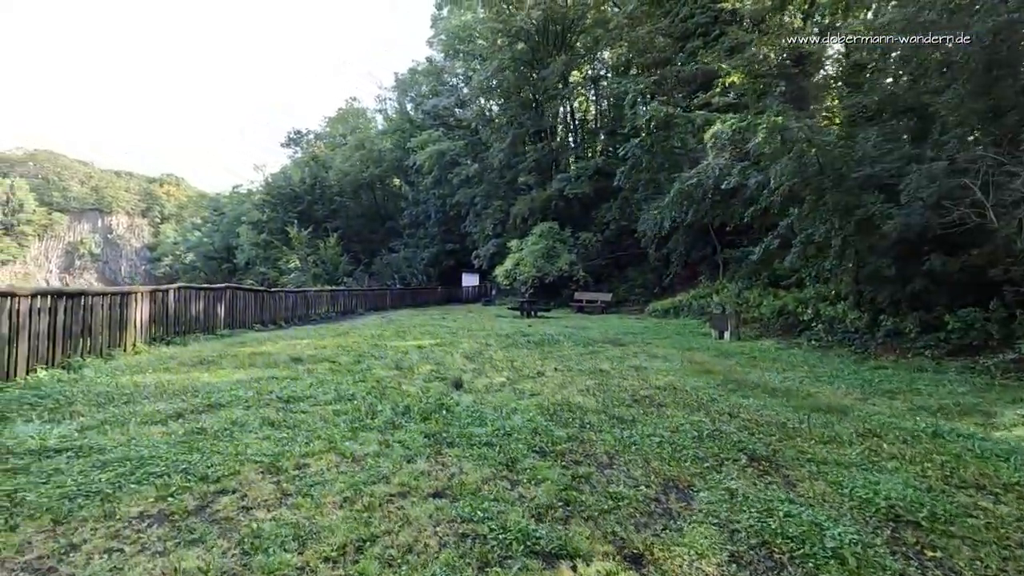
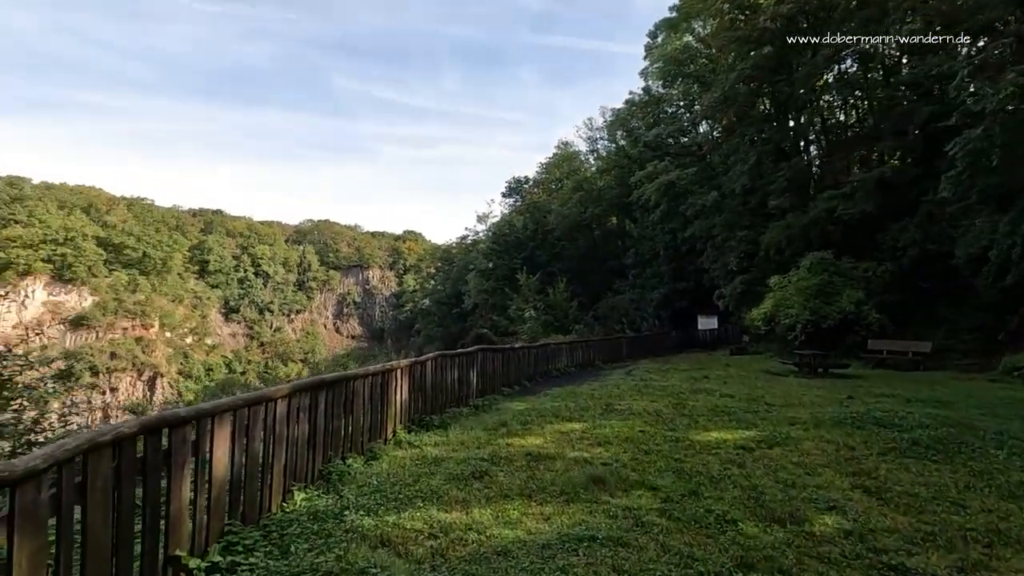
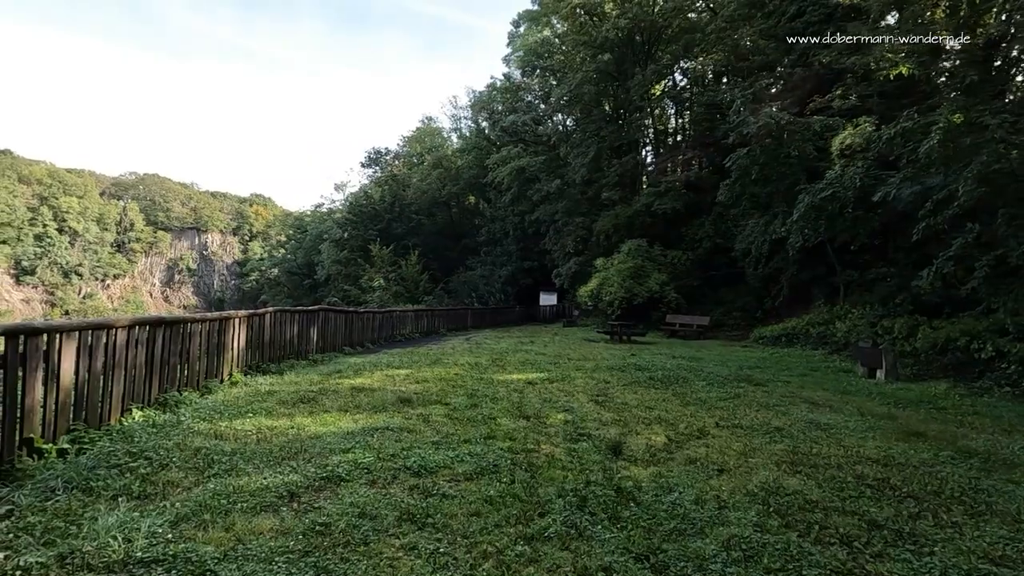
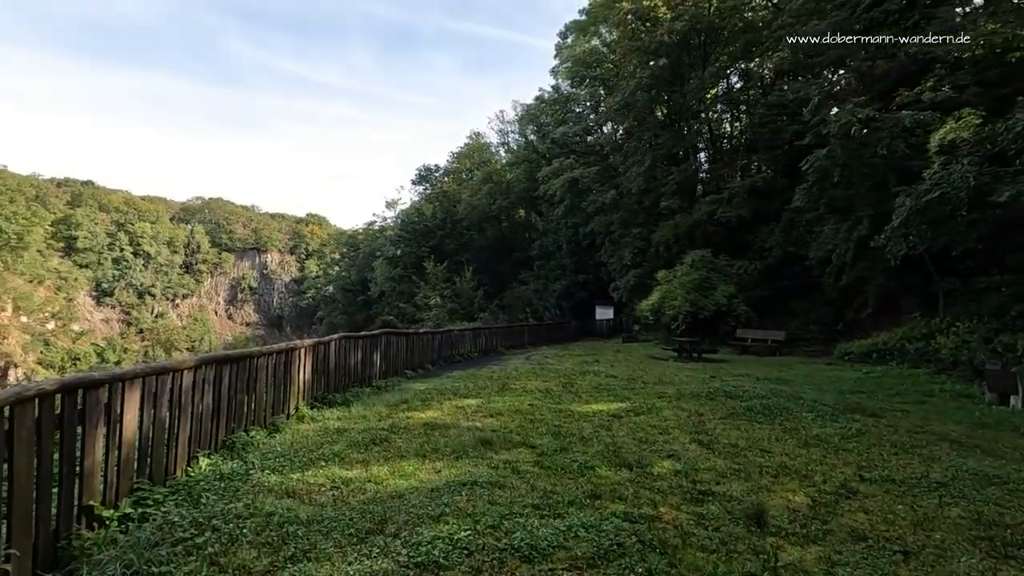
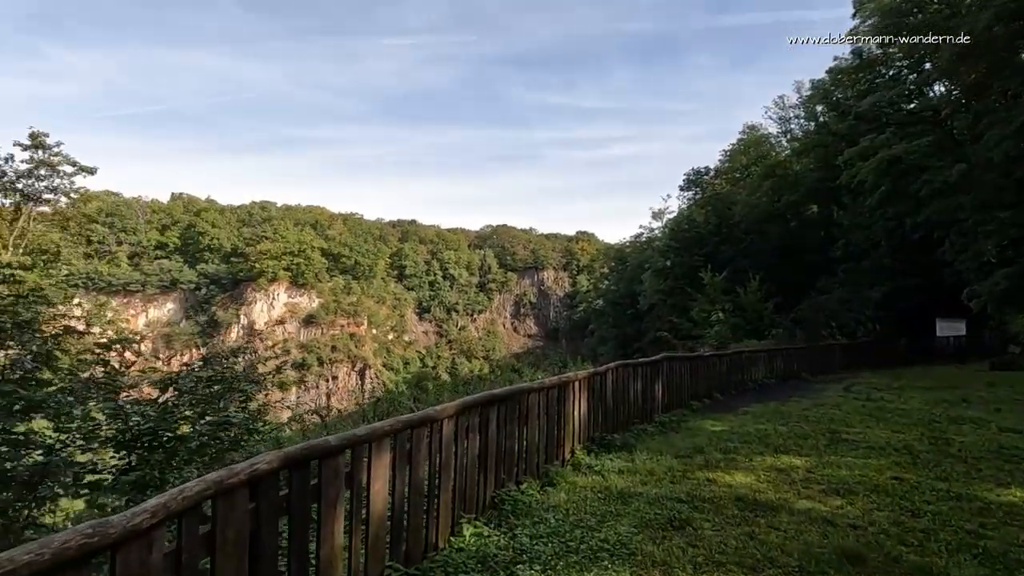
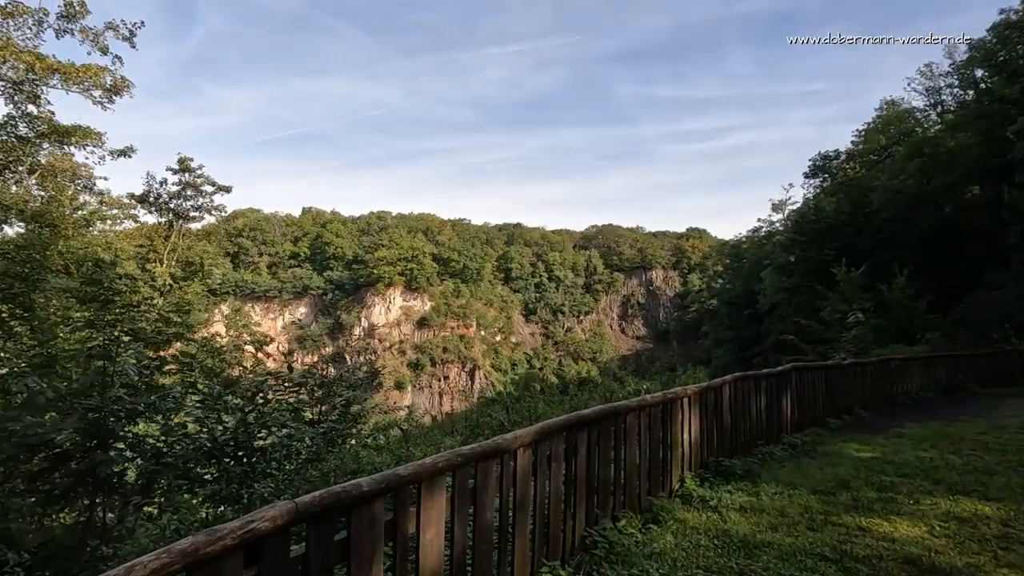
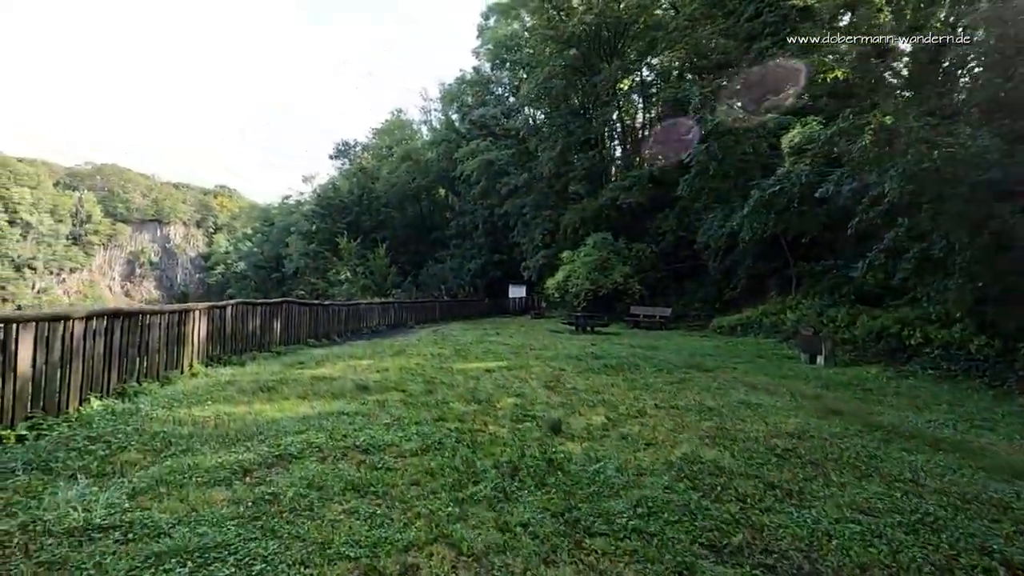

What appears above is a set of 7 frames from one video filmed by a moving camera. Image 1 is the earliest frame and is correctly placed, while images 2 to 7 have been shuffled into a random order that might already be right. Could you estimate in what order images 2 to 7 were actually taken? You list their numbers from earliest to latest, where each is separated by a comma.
7, 3, 4, 2, 5, 6
